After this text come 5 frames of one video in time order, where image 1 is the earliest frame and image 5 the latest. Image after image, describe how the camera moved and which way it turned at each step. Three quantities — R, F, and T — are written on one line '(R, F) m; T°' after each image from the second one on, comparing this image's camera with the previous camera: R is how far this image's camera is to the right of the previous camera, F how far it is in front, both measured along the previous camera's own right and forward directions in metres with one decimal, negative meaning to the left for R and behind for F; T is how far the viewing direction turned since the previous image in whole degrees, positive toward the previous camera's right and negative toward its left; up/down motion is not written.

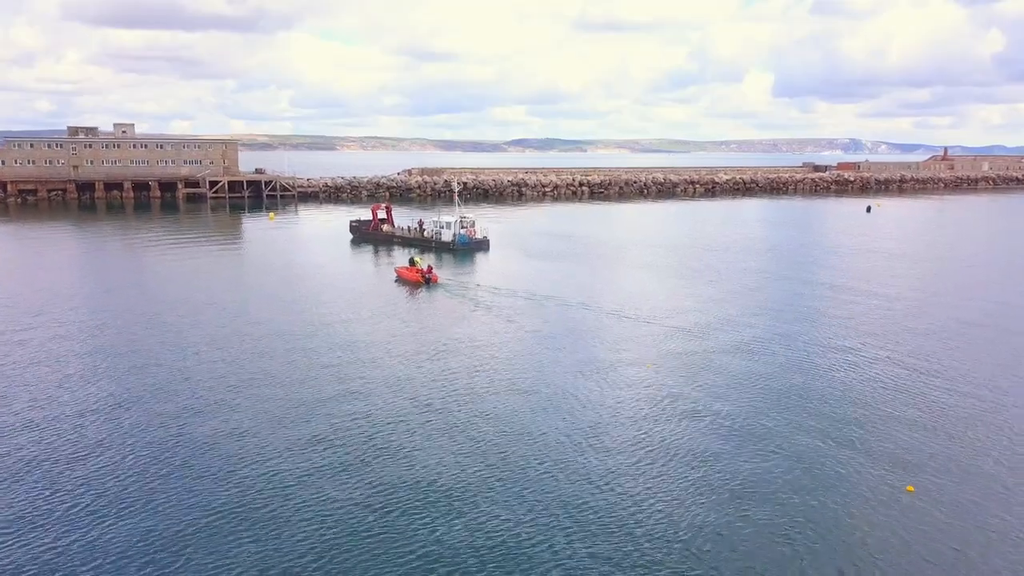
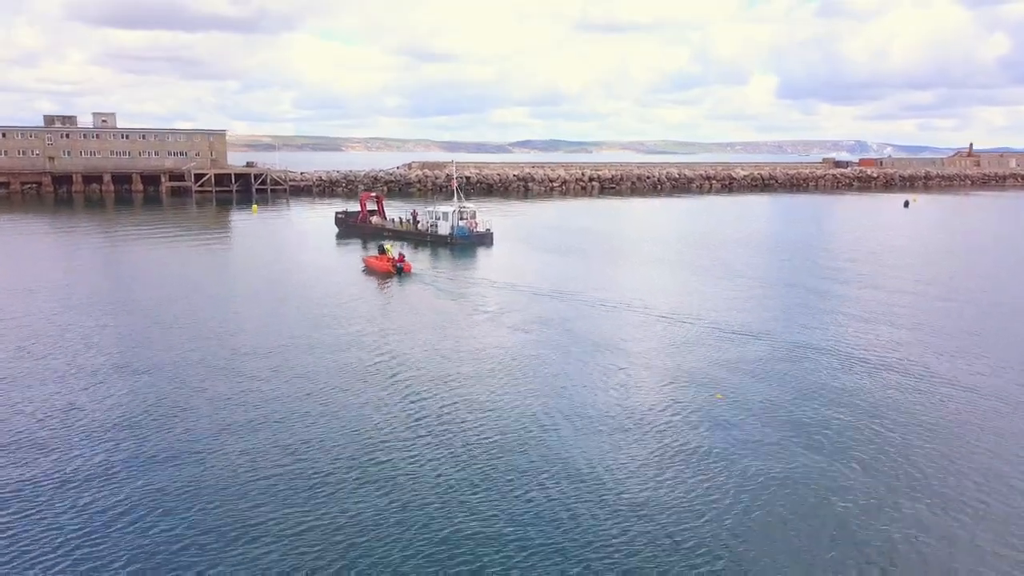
(-0.1, +3.5) m; 0°
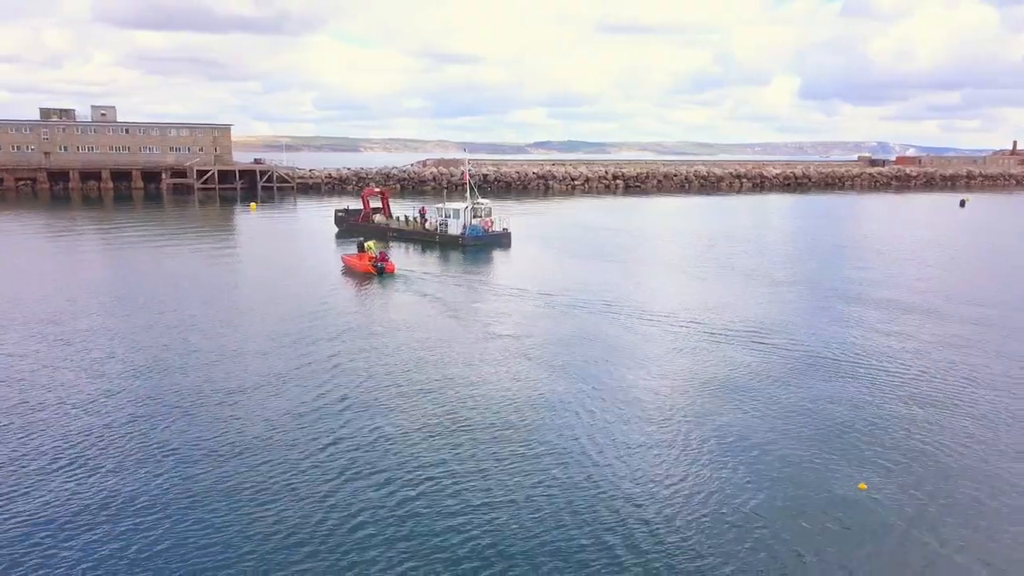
(-0.1, +3.0) m; -1°
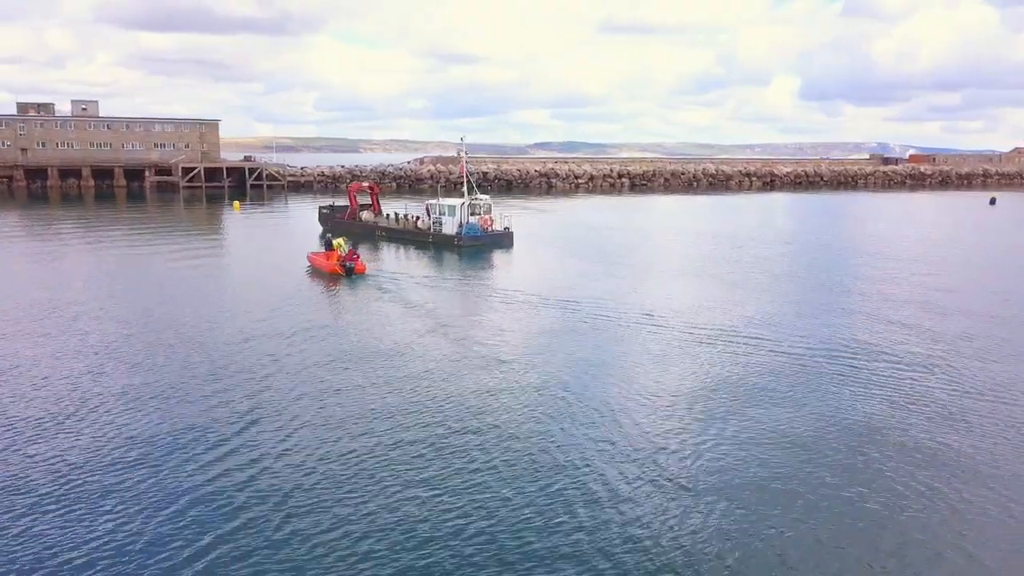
(0.0, +2.3) m; 0°
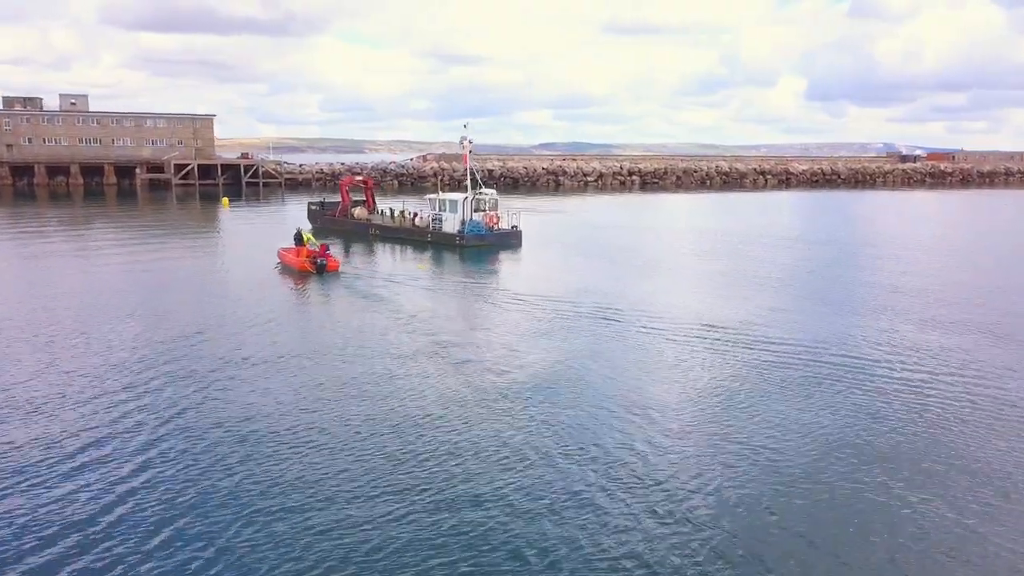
(-0.2, +1.9) m; 0°
